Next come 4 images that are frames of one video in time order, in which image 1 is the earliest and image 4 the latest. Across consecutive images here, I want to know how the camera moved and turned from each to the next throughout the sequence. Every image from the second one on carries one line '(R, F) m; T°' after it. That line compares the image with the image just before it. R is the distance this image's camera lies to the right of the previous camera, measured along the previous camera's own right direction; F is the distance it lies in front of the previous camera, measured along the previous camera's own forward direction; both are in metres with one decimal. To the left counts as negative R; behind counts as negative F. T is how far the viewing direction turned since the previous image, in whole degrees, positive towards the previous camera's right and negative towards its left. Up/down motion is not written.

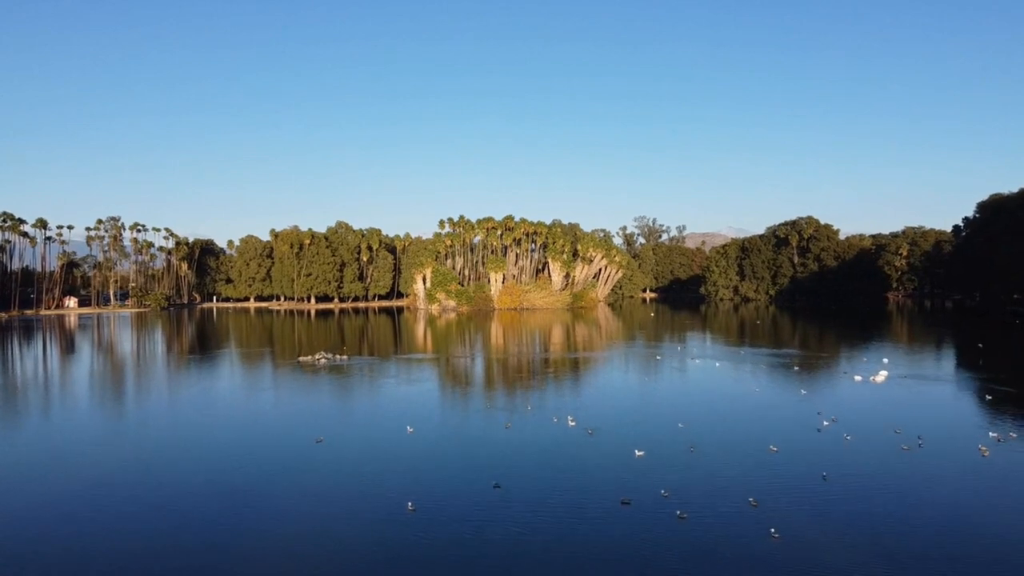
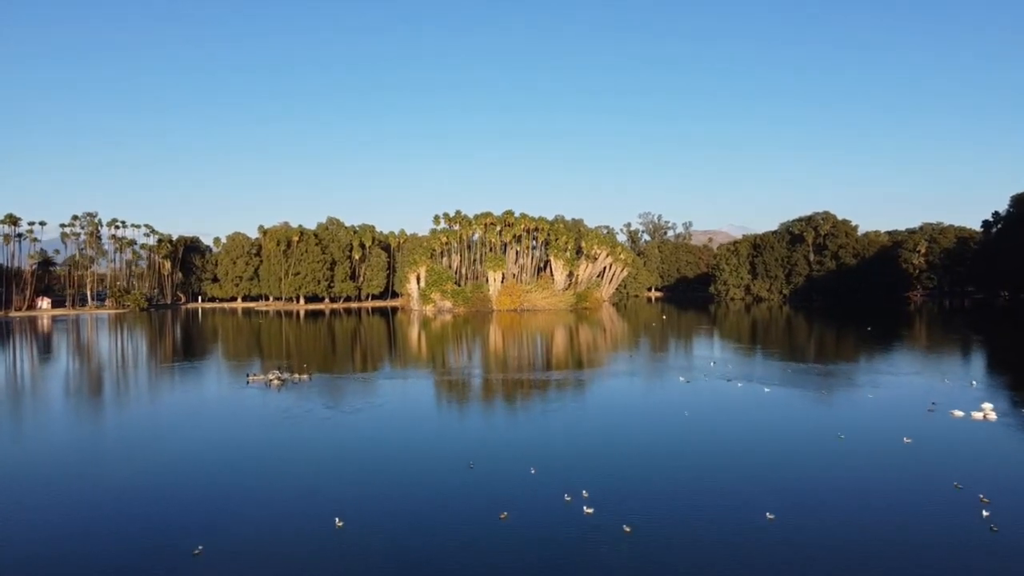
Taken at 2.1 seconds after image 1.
(+0.1, +2.4) m; 0°
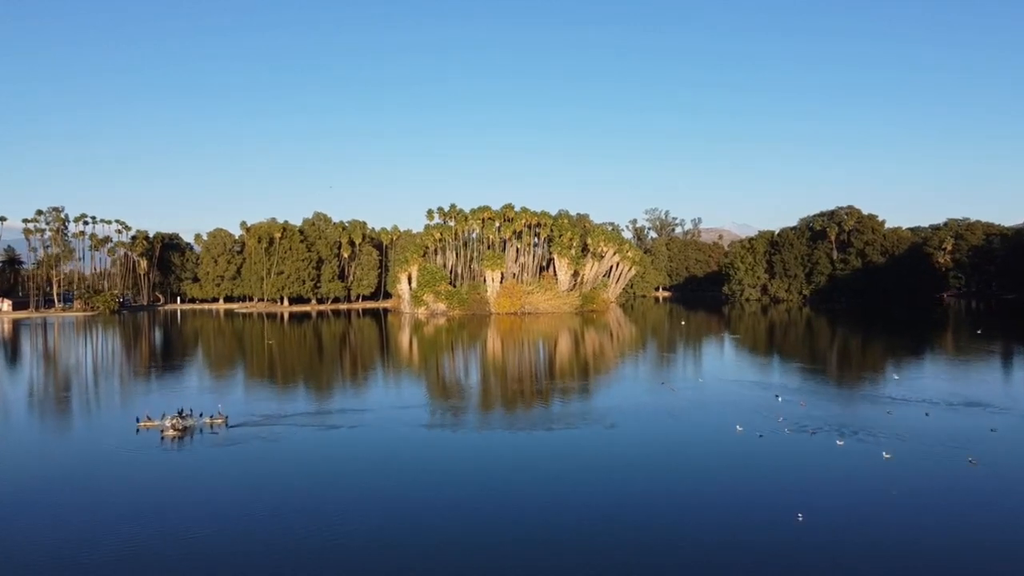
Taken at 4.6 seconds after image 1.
(0.0, +3.0) m; 0°
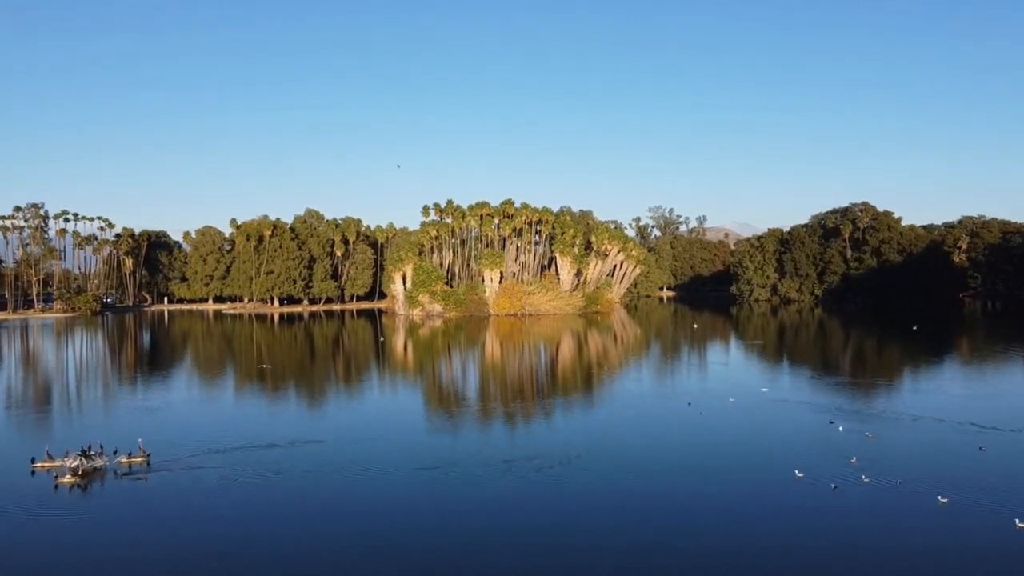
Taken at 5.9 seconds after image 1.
(0.0, +1.6) m; 0°
